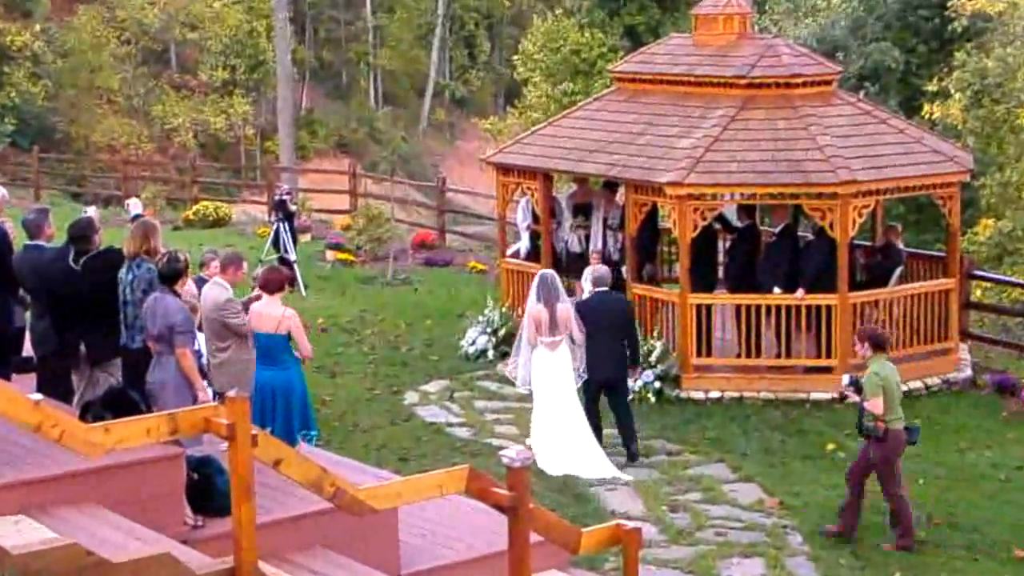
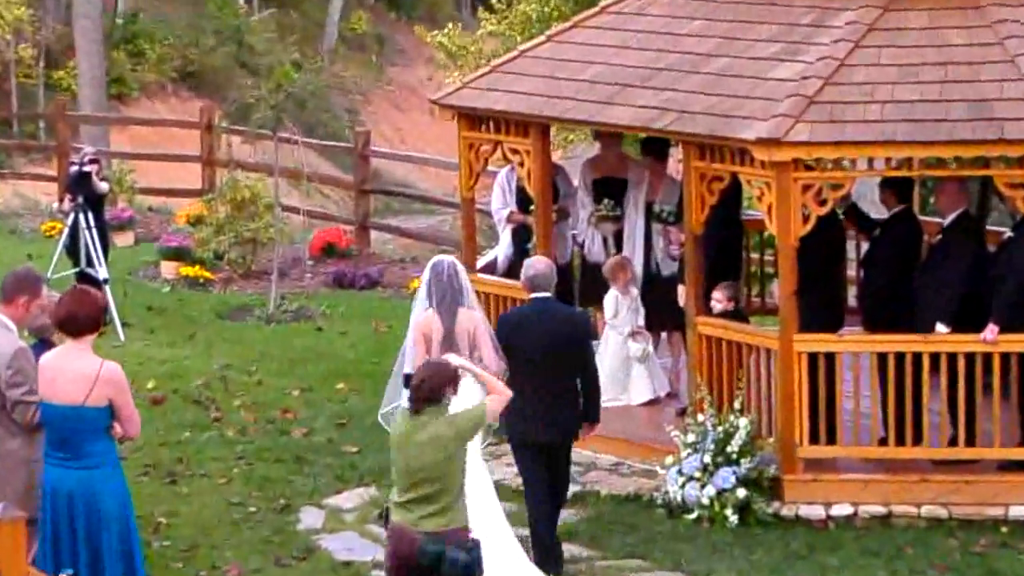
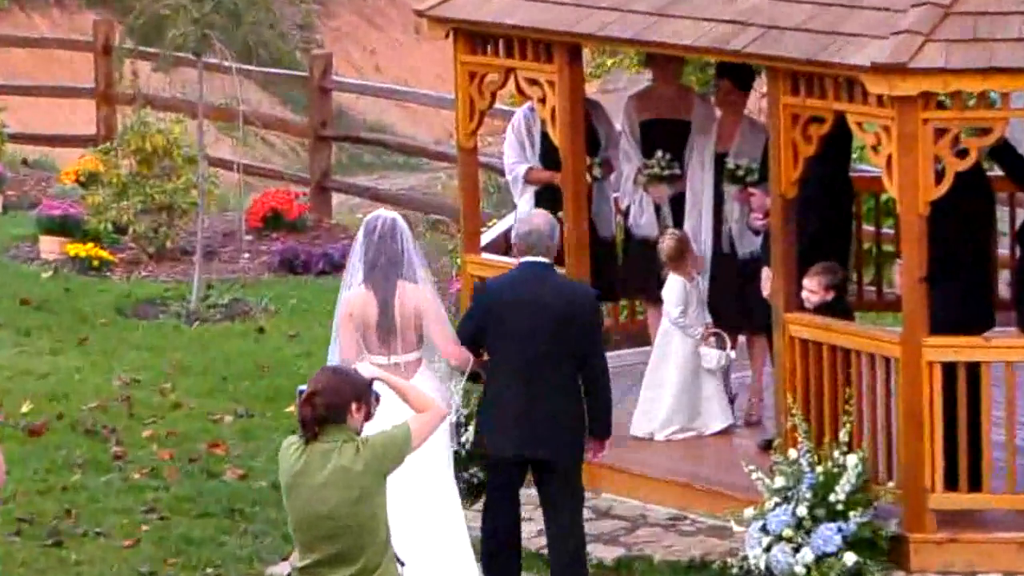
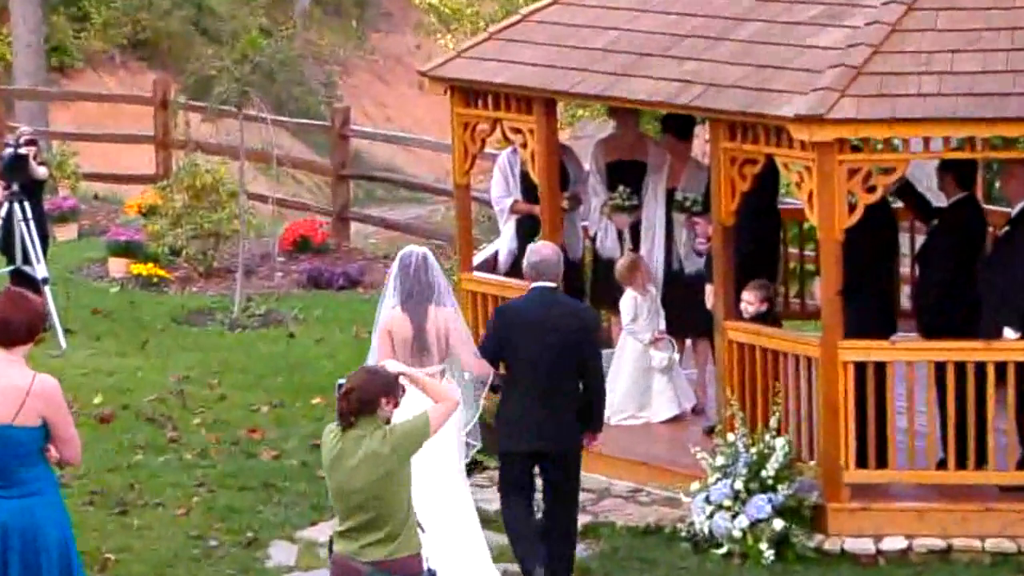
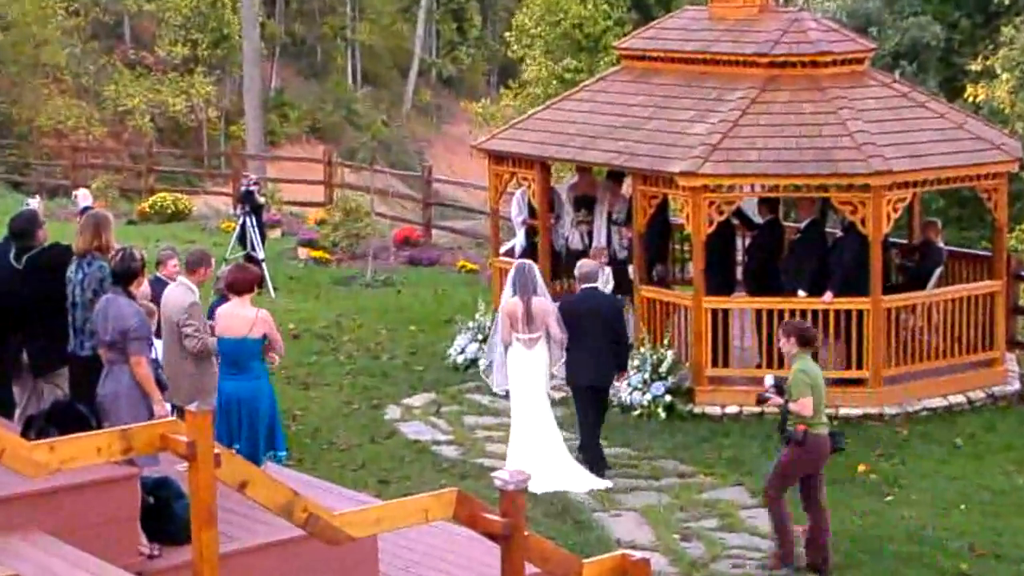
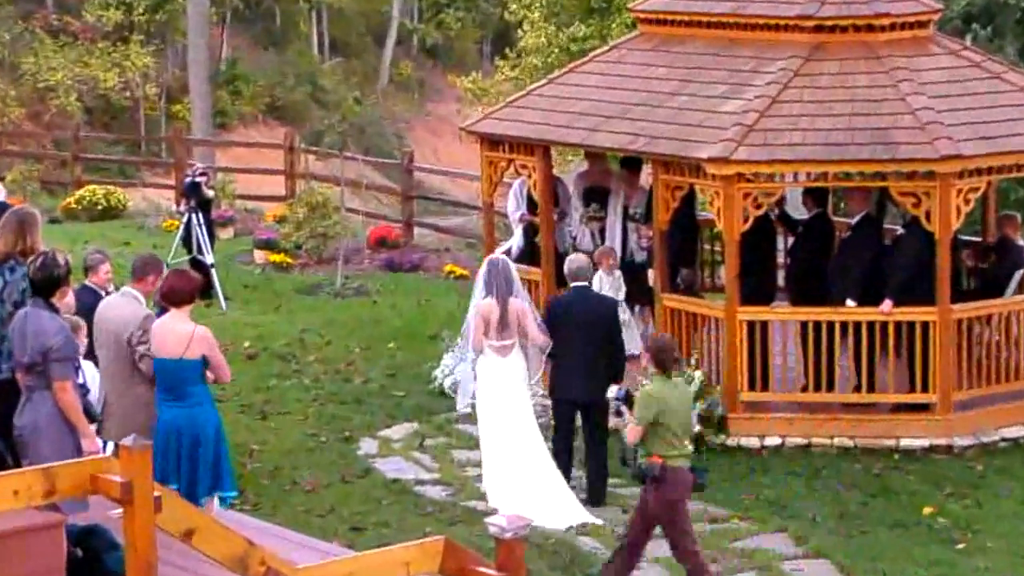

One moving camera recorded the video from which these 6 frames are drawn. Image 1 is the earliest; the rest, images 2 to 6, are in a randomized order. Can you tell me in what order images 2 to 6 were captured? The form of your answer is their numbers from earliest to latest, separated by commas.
5, 6, 2, 4, 3
